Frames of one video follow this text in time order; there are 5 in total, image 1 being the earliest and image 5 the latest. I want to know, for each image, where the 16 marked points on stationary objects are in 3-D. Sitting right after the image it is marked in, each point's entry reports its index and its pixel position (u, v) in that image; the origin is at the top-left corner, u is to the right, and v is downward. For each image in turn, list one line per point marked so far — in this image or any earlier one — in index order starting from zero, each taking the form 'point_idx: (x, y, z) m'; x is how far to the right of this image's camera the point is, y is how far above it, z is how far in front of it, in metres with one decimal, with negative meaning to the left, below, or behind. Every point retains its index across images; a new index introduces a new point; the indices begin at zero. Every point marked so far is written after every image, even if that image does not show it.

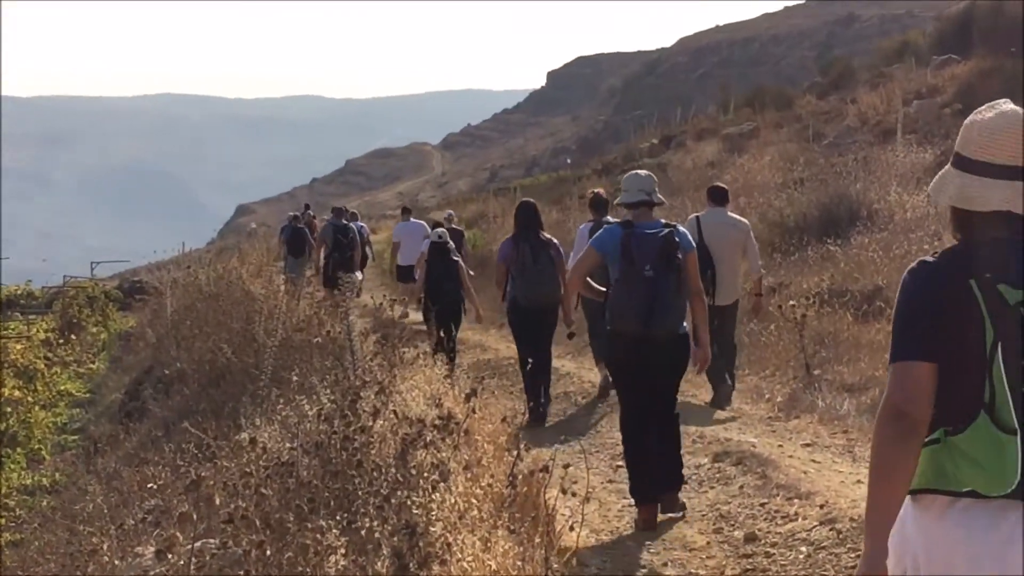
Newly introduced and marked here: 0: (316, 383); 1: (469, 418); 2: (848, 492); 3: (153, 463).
0: (-0.7, -0.4, +7.6) m
1: (-0.2, -0.5, +7.7) m
2: (+1.3, -0.8, +7.7) m
3: (-1.4, -0.7, +8.2) m
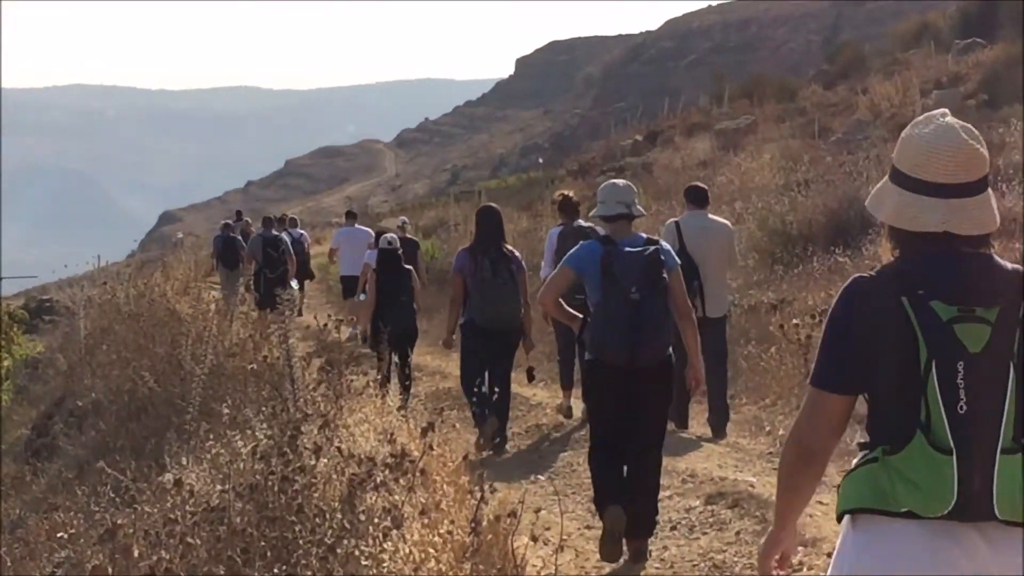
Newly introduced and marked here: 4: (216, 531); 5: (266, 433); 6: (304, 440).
0: (-0.9, -0.4, +6.7) m
1: (-0.3, -0.6, +6.7) m
2: (+1.2, -0.8, +6.8) m
3: (-1.6, -0.8, +7.2) m
4: (-0.9, -0.7, +6.1) m
5: (-0.8, -0.5, +6.5) m
6: (-0.7, -0.5, +6.6) m
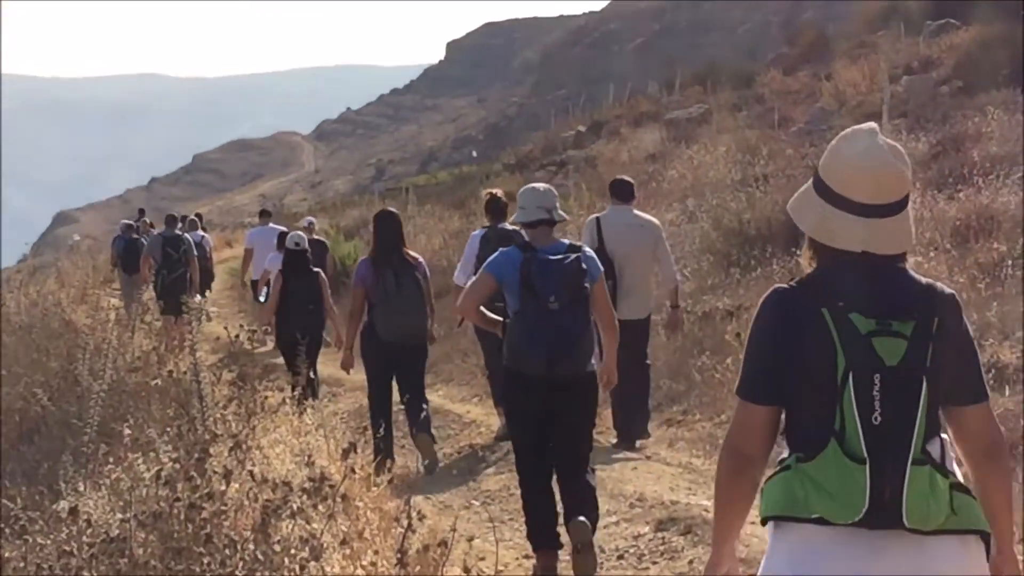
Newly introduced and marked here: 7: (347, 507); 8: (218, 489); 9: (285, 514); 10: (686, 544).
0: (-1.1, -0.4, +6.1) m
1: (-0.5, -0.6, +6.1) m
2: (+1.0, -0.9, +6.2) m
3: (-1.8, -0.8, +6.6) m
4: (-1.1, -0.8, +5.5) m
5: (-1.0, -0.5, +5.9) m
6: (-0.9, -0.5, +6.0) m
7: (-0.5, -0.7, +6.1) m
8: (-0.8, -0.6, +5.8) m
9: (-0.7, -0.7, +5.8) m
10: (+0.6, -0.8, +6.7) m
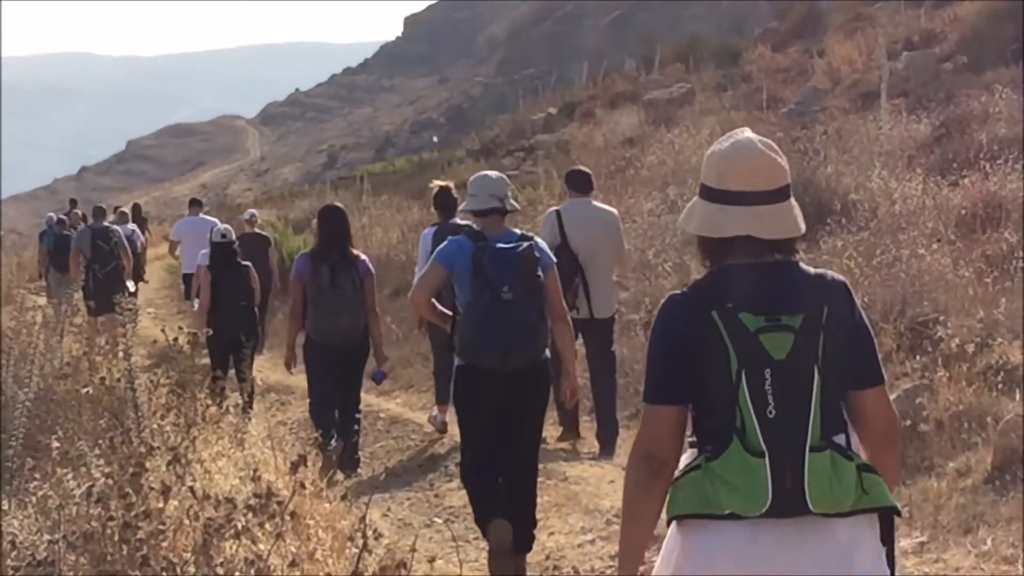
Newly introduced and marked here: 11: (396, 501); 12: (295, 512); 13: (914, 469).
0: (-1.2, -0.4, +5.5) m
1: (-0.6, -0.6, +5.6) m
2: (+0.9, -0.8, +5.7) m
3: (-1.9, -0.8, +6.1) m
4: (-1.2, -0.8, +5.0) m
5: (-1.1, -0.5, +5.4) m
6: (-1.0, -0.5, +5.5) m
7: (-0.6, -0.7, +5.6) m
8: (-0.9, -0.6, +5.3) m
9: (-0.8, -0.6, +5.3) m
10: (+0.5, -0.8, +6.1) m
11: (-0.4, -0.7, +7.0) m
12: (-0.6, -0.6, +5.6) m
13: (+1.3, -0.6, +6.8) m
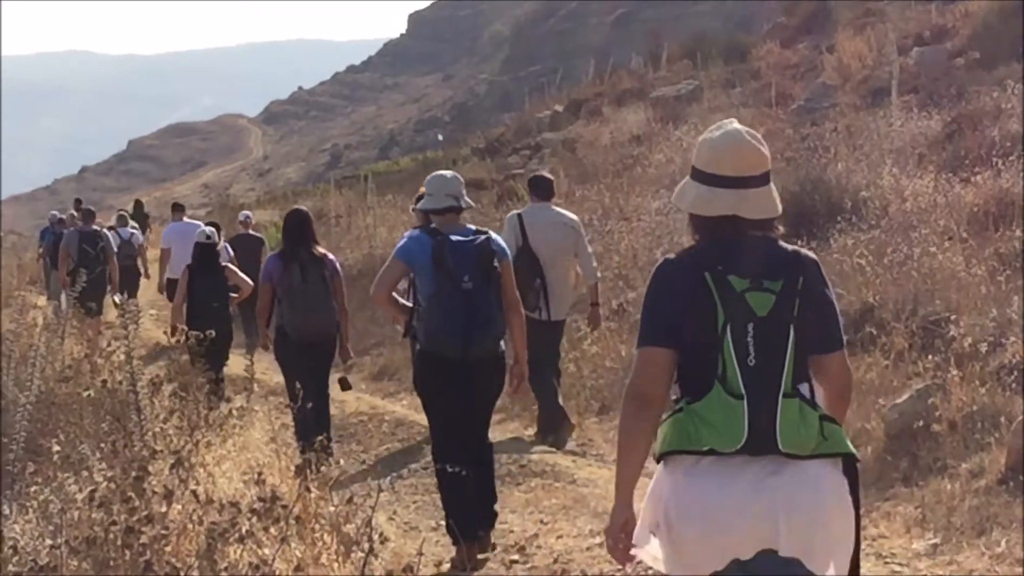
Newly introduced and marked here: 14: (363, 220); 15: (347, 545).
0: (-1.1, -0.4, +5.5) m
1: (-0.6, -0.6, +5.6) m
2: (+0.9, -0.8, +5.6) m
3: (-1.9, -0.8, +6.0) m
4: (-1.2, -0.8, +4.9) m
5: (-1.1, -0.5, +5.4) m
6: (-1.0, -0.5, +5.4) m
7: (-0.6, -0.7, +5.5) m
8: (-0.9, -0.6, +5.2) m
9: (-0.7, -0.7, +5.3) m
10: (+0.5, -0.8, +6.1) m
11: (-0.4, -0.7, +7.0) m
12: (-0.6, -0.6, +5.5) m
13: (+1.4, -0.6, +6.7) m
14: (-1.2, +0.6, +16.7) m
15: (-0.4, -0.7, +5.6) m
